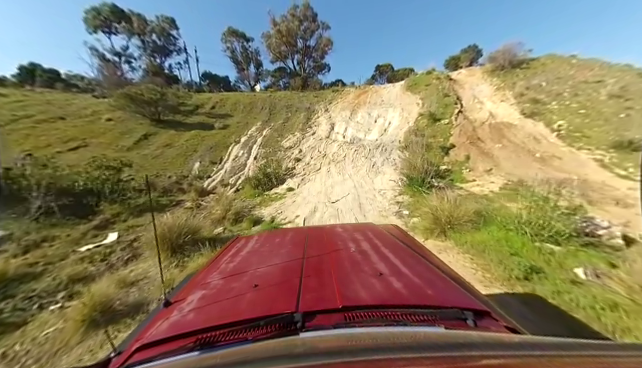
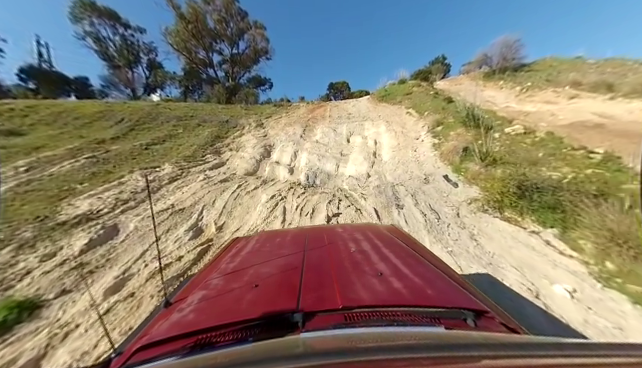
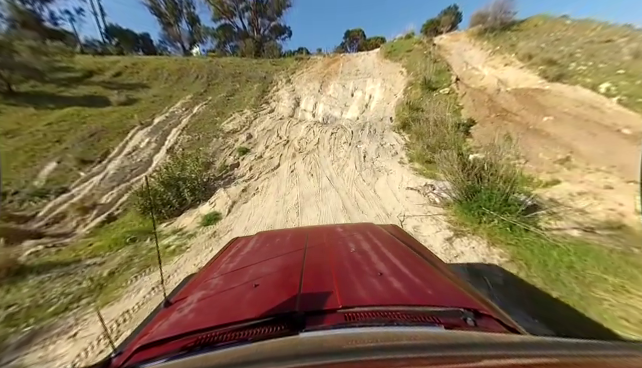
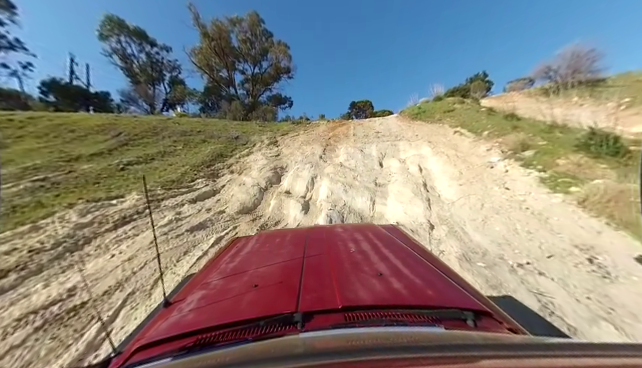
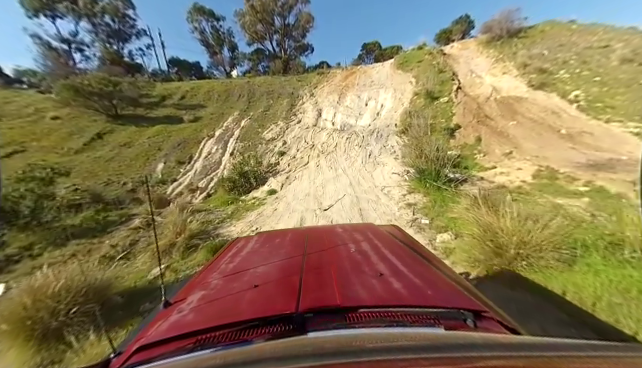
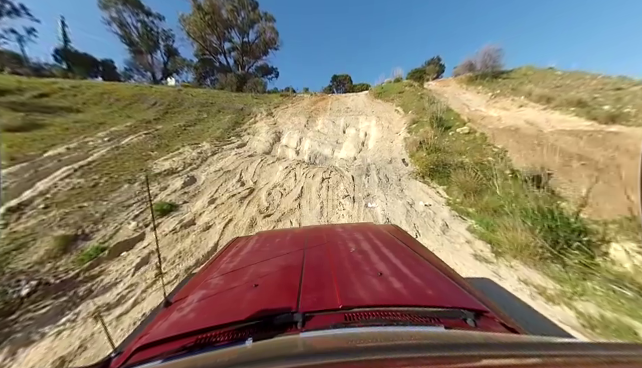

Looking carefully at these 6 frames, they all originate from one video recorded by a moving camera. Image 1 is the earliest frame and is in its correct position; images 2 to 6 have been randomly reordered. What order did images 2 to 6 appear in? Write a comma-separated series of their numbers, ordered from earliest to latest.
5, 3, 6, 2, 4
